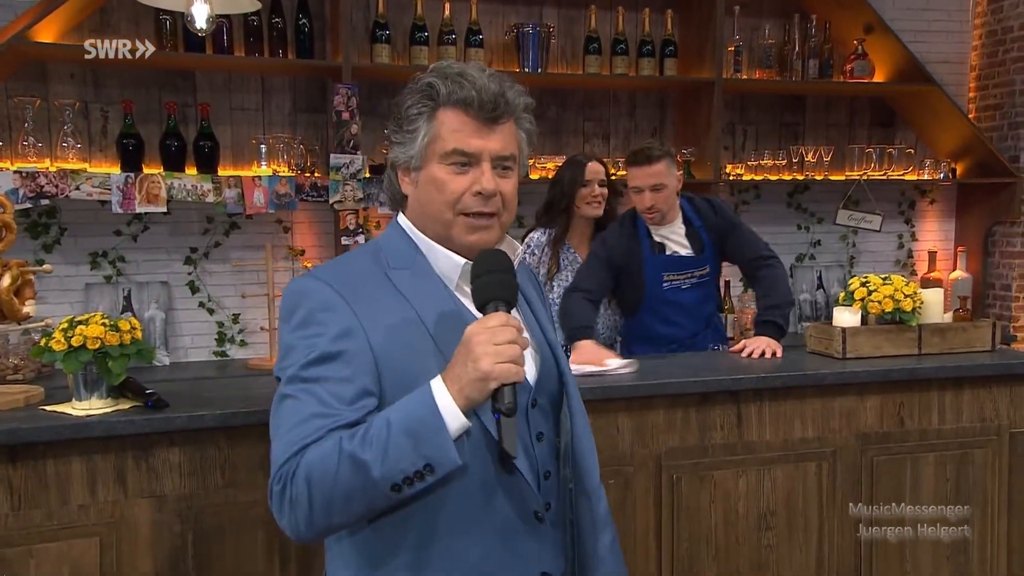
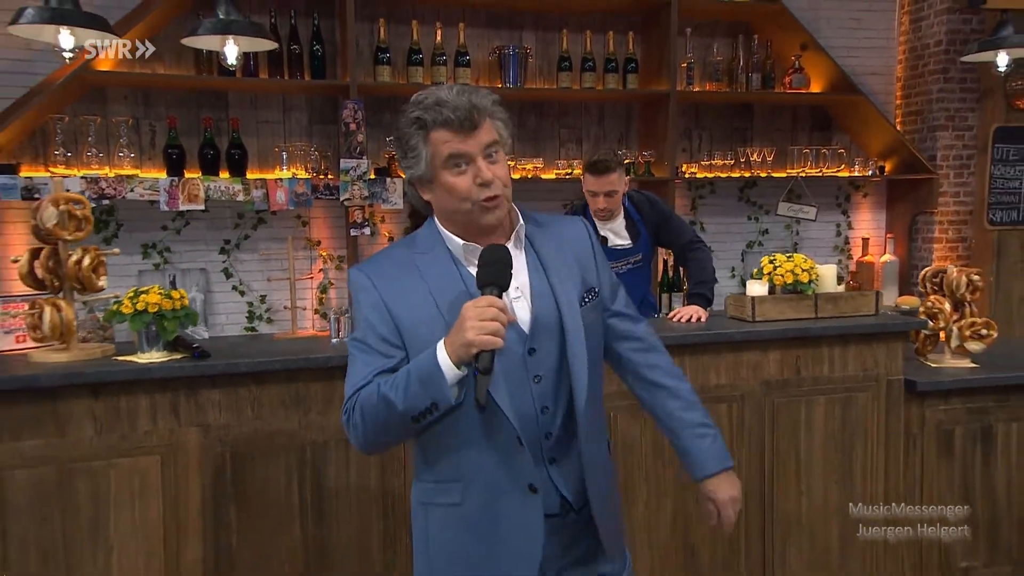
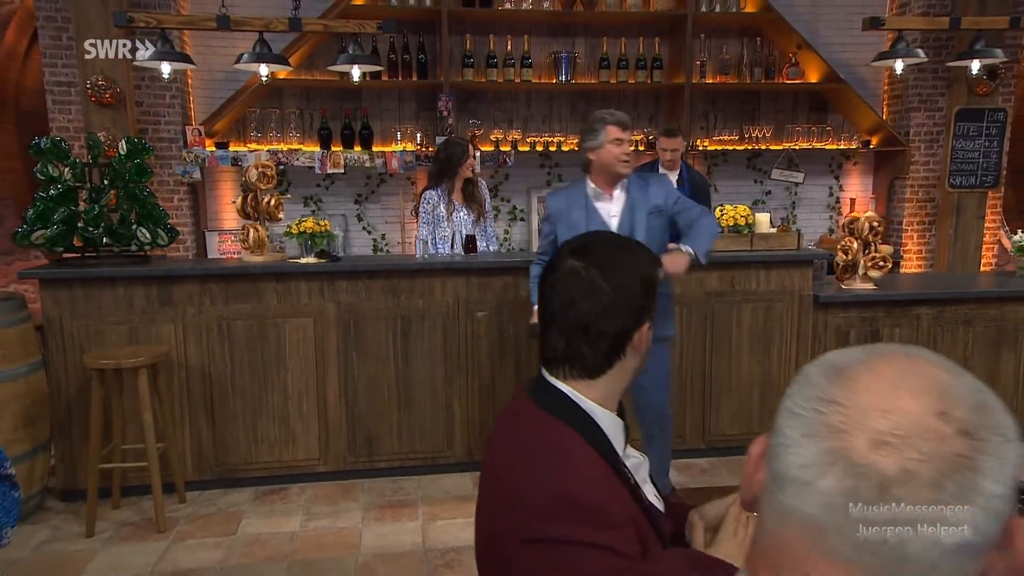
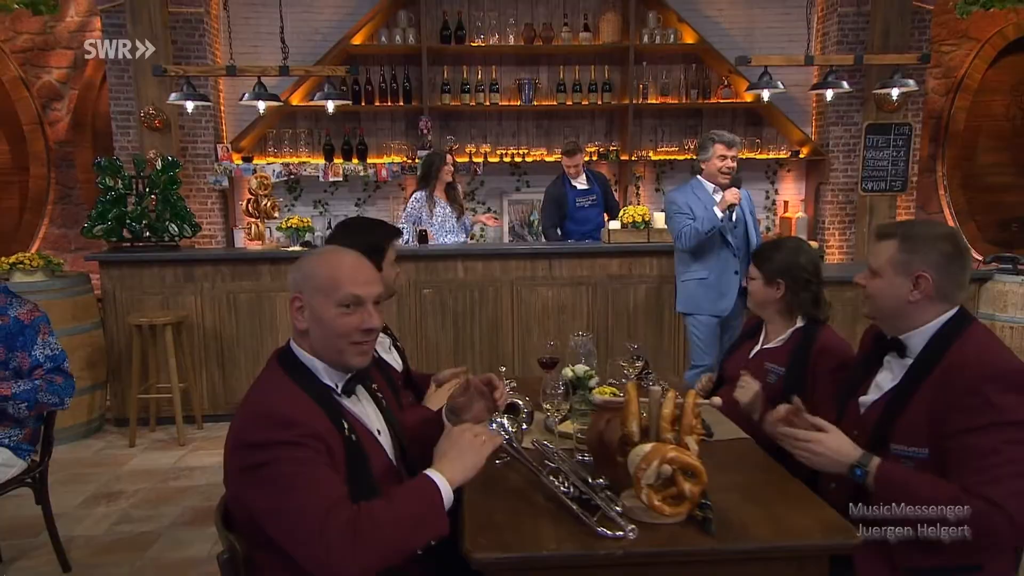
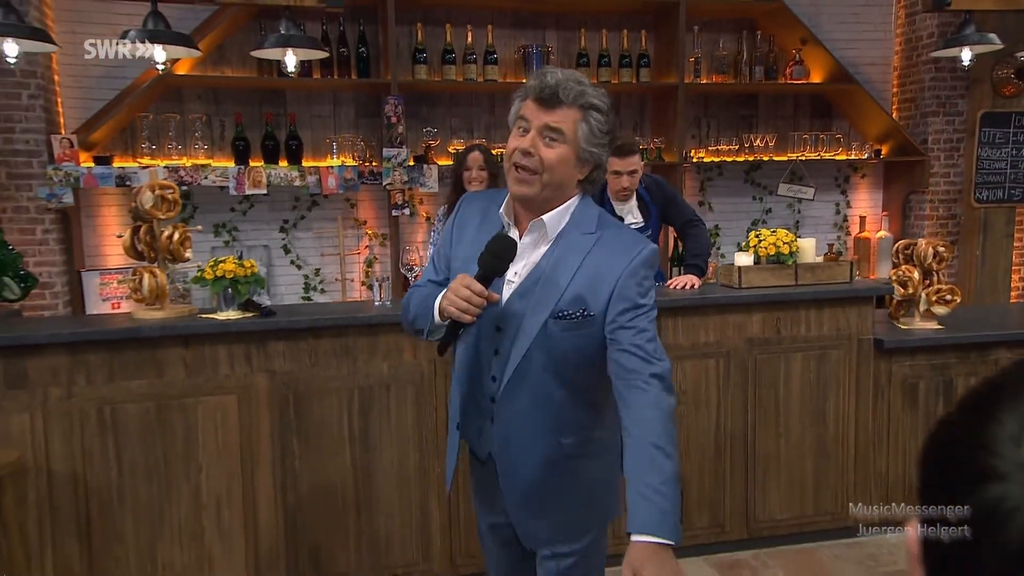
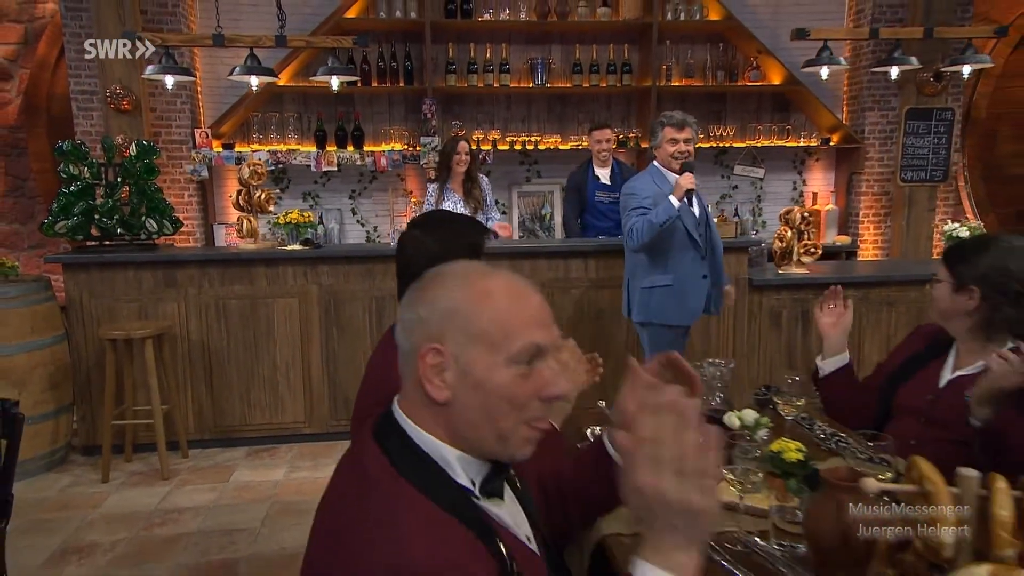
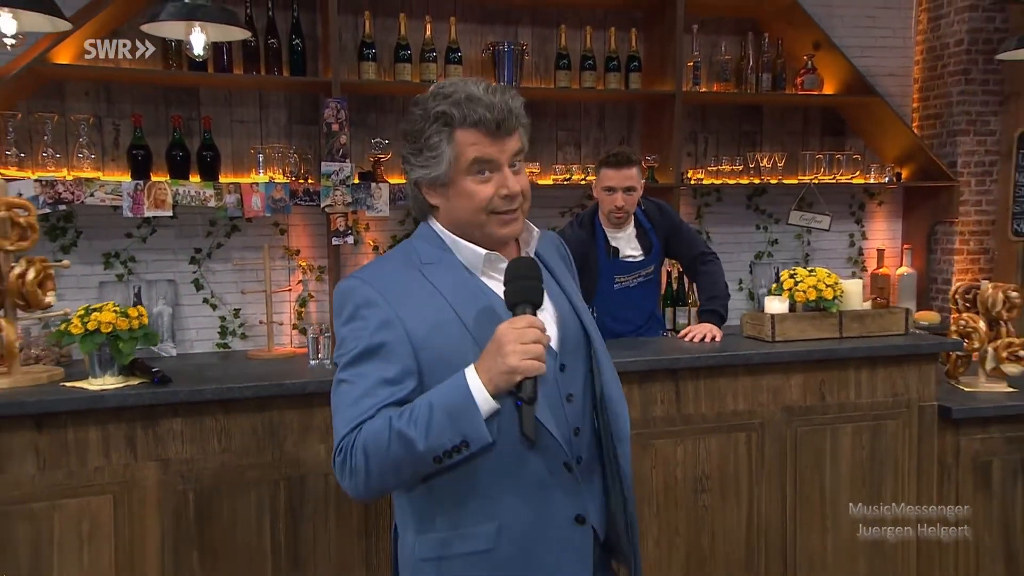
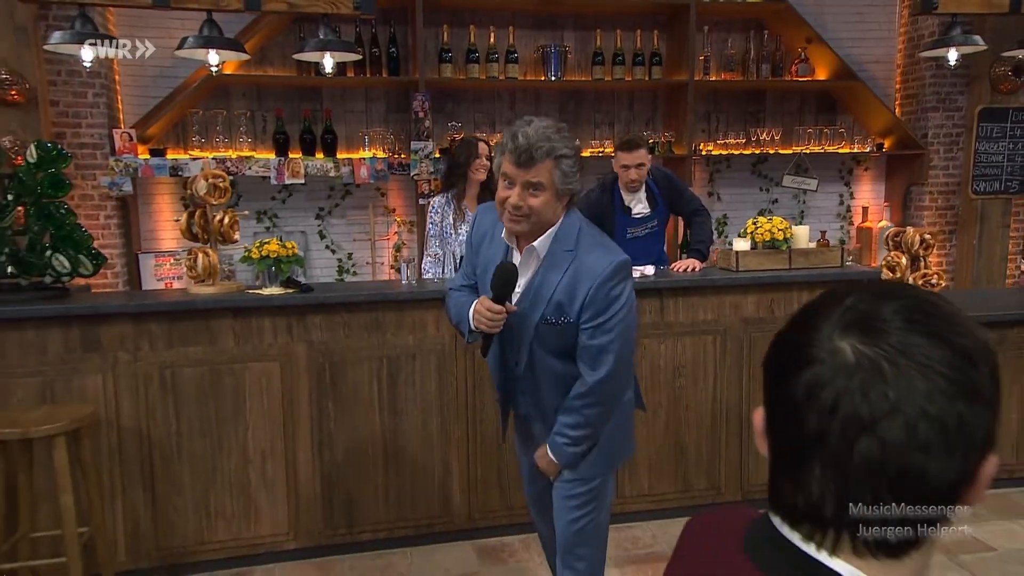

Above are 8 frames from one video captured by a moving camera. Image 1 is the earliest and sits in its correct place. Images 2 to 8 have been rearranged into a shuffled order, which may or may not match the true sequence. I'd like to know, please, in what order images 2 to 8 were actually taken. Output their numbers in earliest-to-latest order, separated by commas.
7, 2, 5, 8, 3, 6, 4
